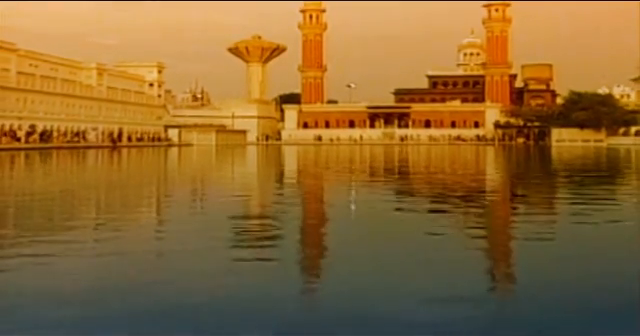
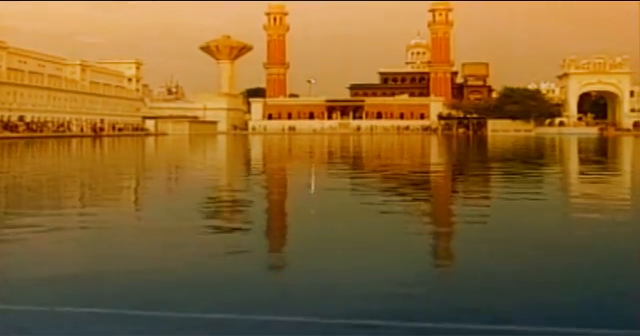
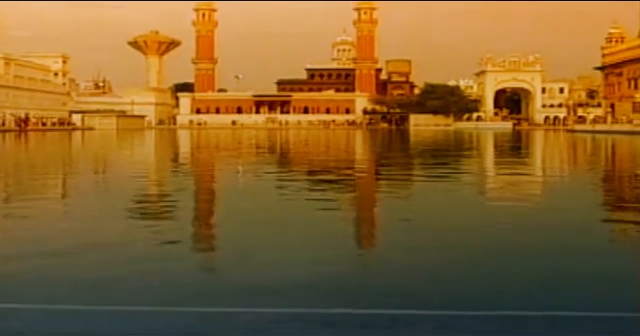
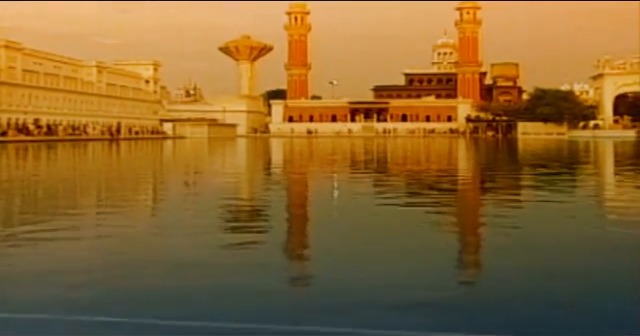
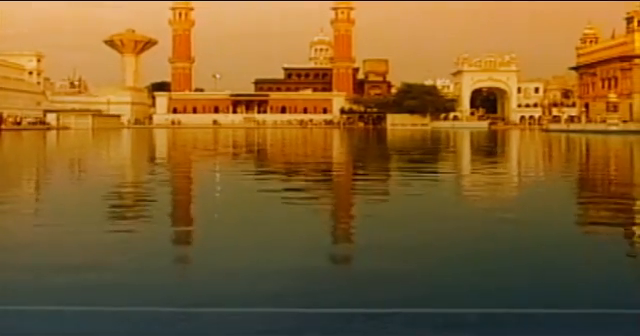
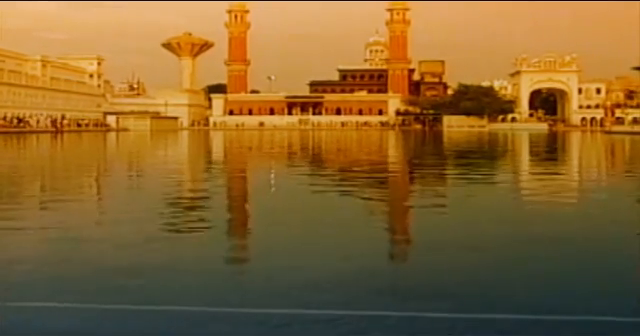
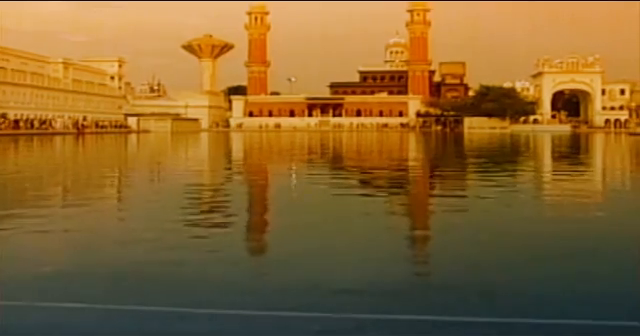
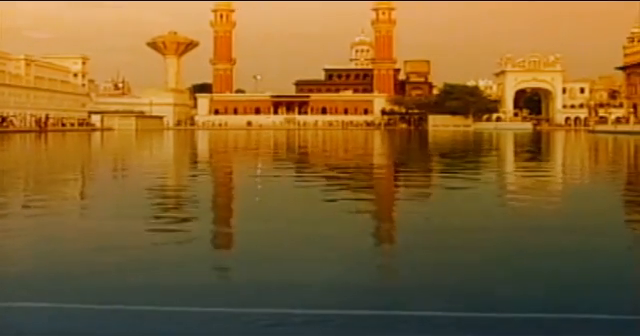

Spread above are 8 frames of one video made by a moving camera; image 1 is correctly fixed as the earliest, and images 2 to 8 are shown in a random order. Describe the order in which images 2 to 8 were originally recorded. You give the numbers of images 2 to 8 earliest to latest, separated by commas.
4, 2, 7, 6, 8, 3, 5
